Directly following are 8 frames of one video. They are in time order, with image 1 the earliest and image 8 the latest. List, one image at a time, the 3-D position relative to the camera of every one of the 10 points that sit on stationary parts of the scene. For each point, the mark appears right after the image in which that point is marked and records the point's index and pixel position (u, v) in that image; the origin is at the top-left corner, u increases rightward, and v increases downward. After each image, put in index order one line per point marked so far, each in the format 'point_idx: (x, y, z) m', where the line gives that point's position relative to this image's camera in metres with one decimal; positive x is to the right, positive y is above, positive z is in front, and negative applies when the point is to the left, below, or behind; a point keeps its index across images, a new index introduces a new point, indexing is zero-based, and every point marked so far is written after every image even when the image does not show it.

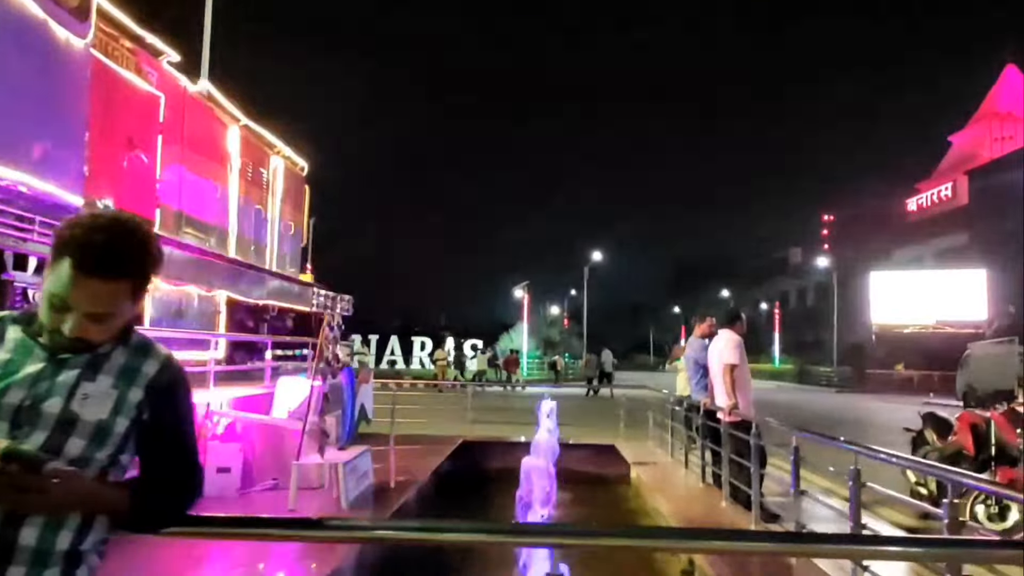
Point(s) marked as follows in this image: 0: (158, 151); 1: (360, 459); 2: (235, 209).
0: (-2.8, +1.1, +7.0) m
1: (-1.3, -1.4, +7.0) m
2: (-2.9, +0.8, +9.1) m
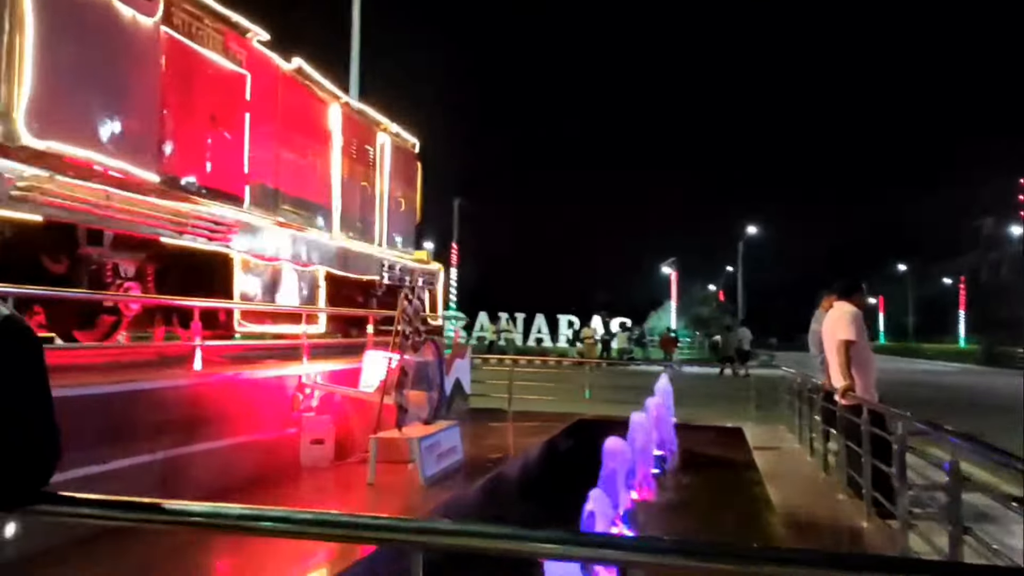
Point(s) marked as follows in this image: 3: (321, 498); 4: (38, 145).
0: (-2.1, +1.3, +7.1) m
1: (-0.6, -1.2, +6.9) m
2: (-1.8, +1.1, +9.2) m
3: (-1.3, -1.5, +6.3) m
4: (-2.6, +0.8, +4.8) m
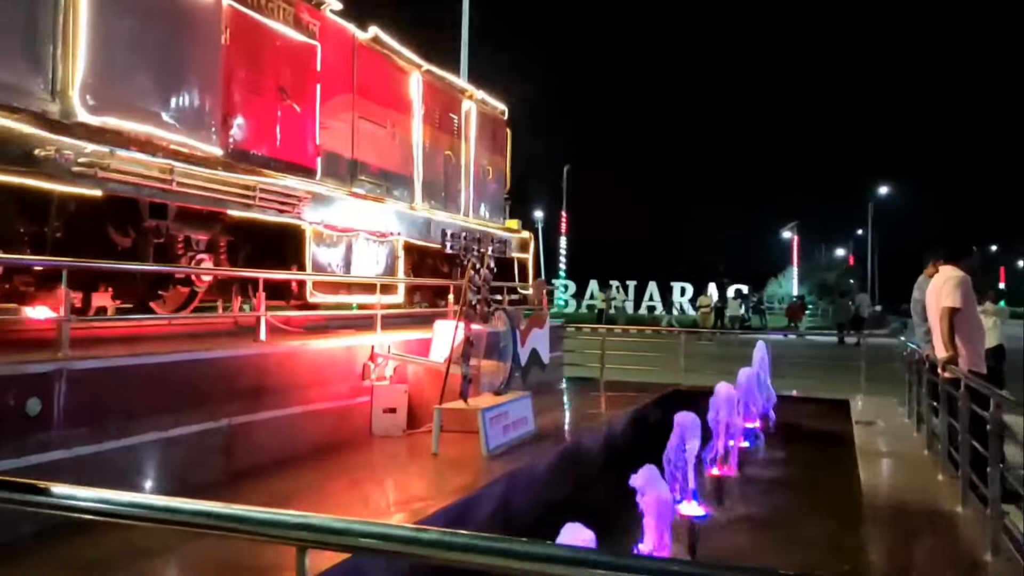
0: (-1.6, +1.5, +7.1) m
1: (0.0, -0.9, +6.7) m
2: (-1.0, +1.4, +9.1) m
3: (-0.9, -1.3, +6.3) m
4: (-2.4, +0.9, +4.9) m
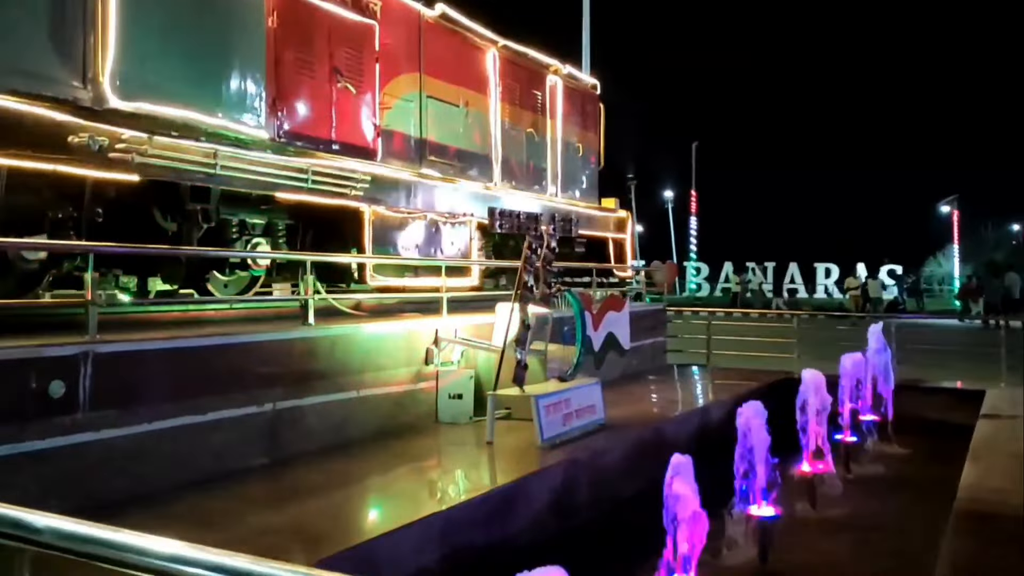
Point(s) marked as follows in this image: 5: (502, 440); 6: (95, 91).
0: (-1.1, +1.6, +7.0) m
1: (+0.4, -0.8, +6.4) m
2: (-0.1, +1.5, +8.9) m
3: (-0.5, -1.1, +6.1) m
4: (-2.2, +1.0, +5.0) m
5: (-0.1, -1.1, +6.4) m
6: (-2.3, +1.1, +4.8) m
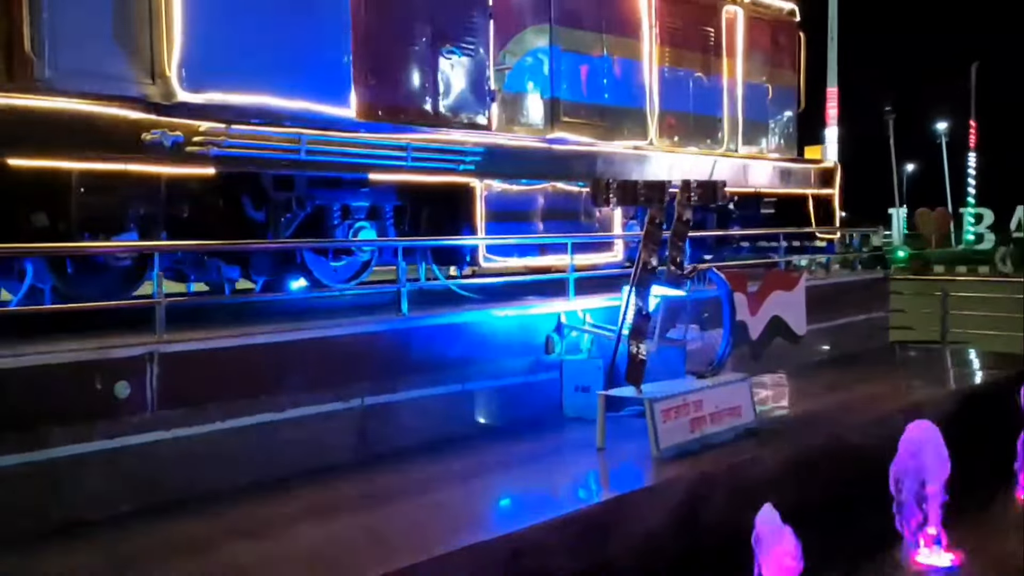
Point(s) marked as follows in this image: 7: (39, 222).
0: (-0.2, +1.8, +6.4) m
1: (+1.2, -0.6, +5.5) m
2: (+1.3, +1.8, +7.9) m
3: (+0.2, -1.0, +5.5) m
4: (-1.8, +1.0, +4.9) m
5: (+0.7, -1.0, +5.7) m
6: (-1.9, +1.1, +4.7) m
7: (-2.4, +0.3, +4.6) m
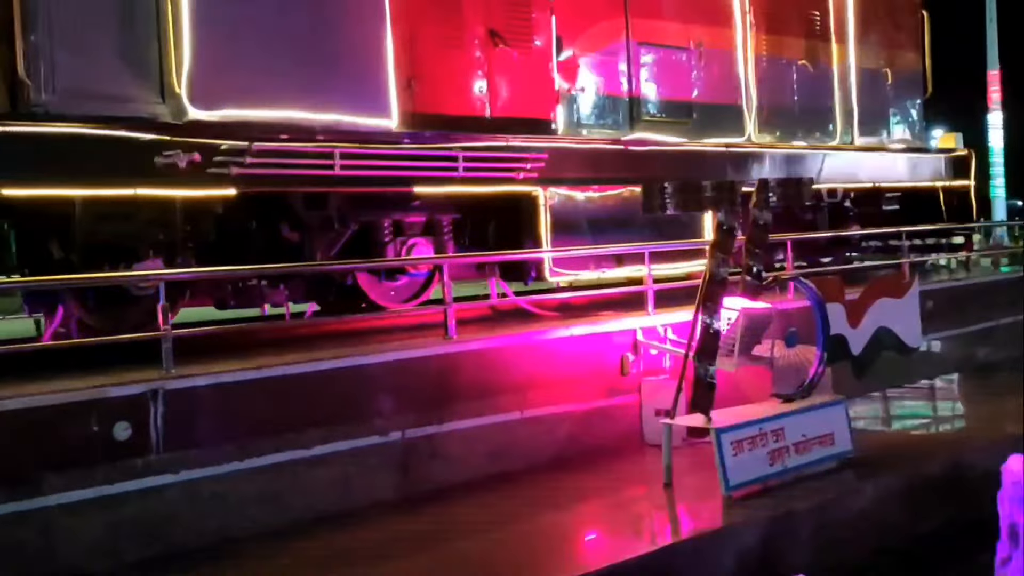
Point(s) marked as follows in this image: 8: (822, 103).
0: (+0.2, +1.7, +5.9) m
1: (+1.5, -0.7, +4.8) m
2: (+1.9, +1.7, +7.2) m
3: (+0.5, -1.1, +4.9) m
4: (-1.6, +0.9, +4.6) m
5: (+1.0, -1.1, +5.0) m
6: (-1.7, +0.9, +4.5) m
7: (-2.3, +0.2, +4.4) m
8: (+2.9, +1.7, +8.4) m
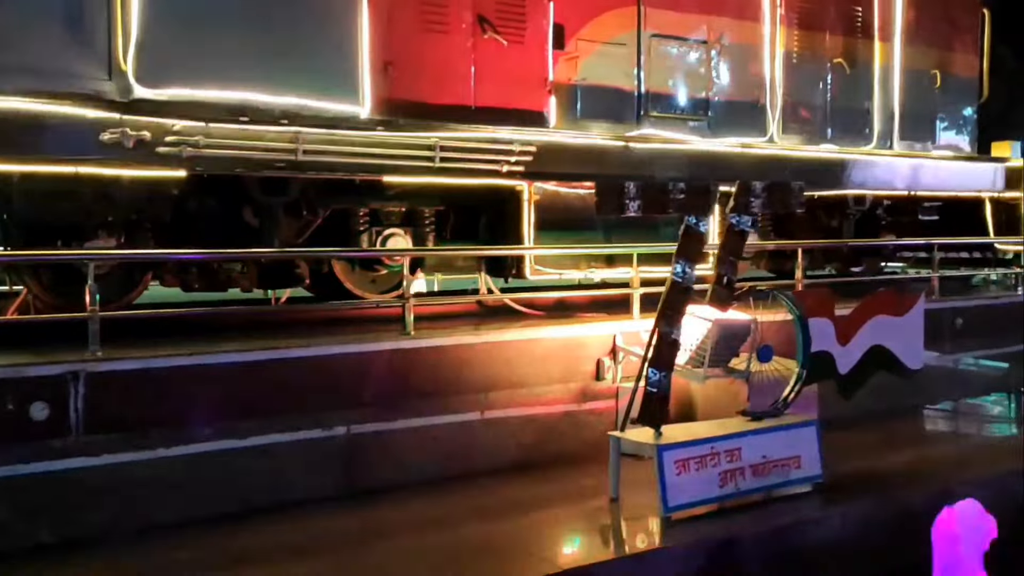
0: (+0.2, +1.7, +5.7) m
1: (+1.2, -0.8, +4.5) m
2: (+1.9, +1.7, +6.8) m
3: (+0.2, -1.1, +4.7) m
4: (-1.8, +1.0, +4.6) m
5: (+0.7, -1.1, +4.8) m
6: (-2.0, +1.0, +4.5) m
7: (-2.5, +0.3, +4.4) m
8: (+3.1, +1.6, +8.0) m
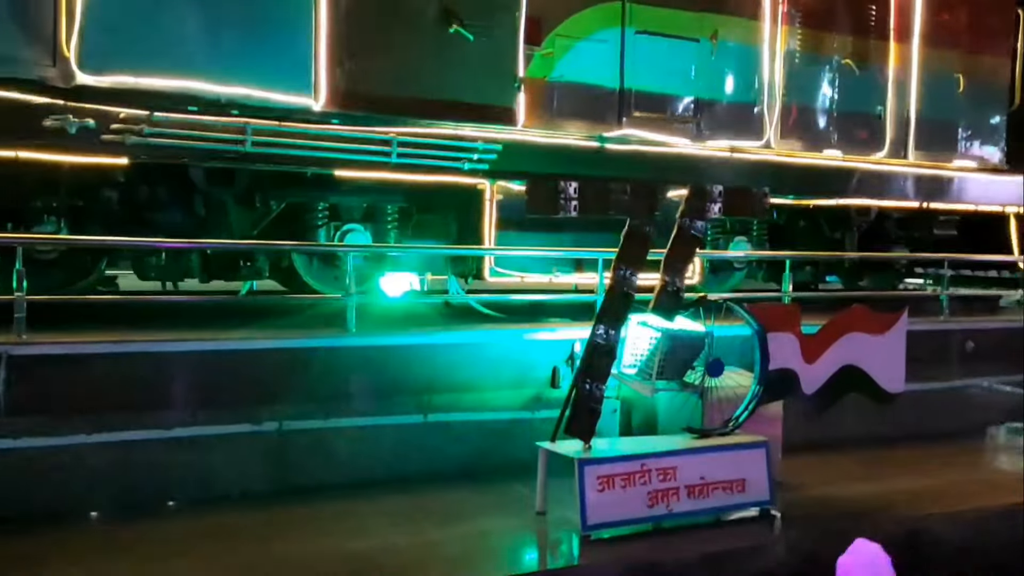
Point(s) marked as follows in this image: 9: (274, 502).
0: (0.0, +1.7, +5.5) m
1: (+0.8, -0.8, +4.3) m
2: (+1.8, +1.6, +6.5) m
3: (-0.1, -1.2, +4.5) m
4: (-2.1, +1.0, +4.5) m
5: (+0.4, -1.2, +4.6) m
6: (-2.2, +1.1, +4.5) m
7: (-2.8, +0.4, +4.4) m
8: (+3.0, +1.5, +7.6) m
9: (-1.2, -1.1, +4.6) m
